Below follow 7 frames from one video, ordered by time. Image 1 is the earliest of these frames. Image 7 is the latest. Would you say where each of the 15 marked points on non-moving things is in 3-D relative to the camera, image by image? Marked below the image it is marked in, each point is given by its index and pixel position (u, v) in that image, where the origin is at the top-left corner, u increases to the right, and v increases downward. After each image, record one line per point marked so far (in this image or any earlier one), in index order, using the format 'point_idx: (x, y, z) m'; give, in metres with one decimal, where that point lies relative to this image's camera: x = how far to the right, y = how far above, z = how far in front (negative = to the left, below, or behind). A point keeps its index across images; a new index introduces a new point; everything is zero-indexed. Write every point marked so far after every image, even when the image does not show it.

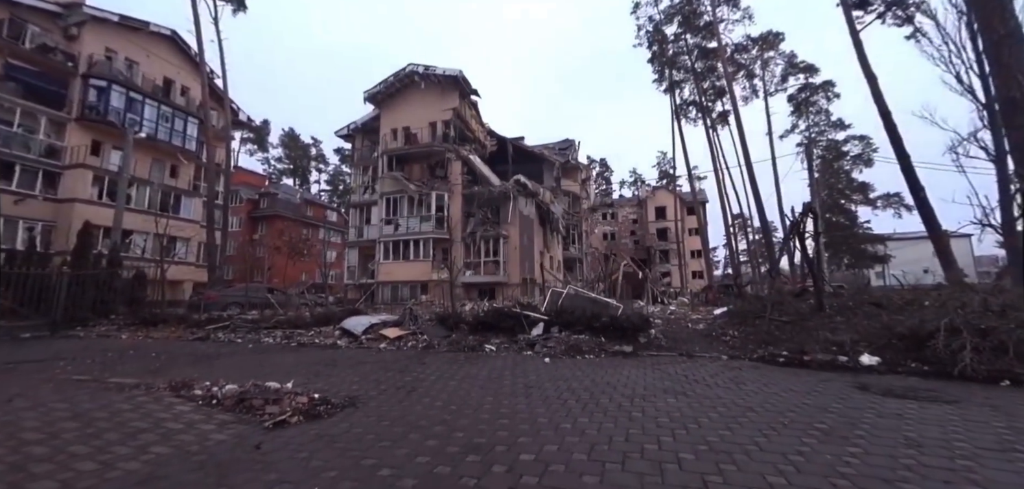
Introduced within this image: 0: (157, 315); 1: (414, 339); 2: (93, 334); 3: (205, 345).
0: (-12.0, -2.4, +13.5) m
1: (-2.1, -2.0, +8.4) m
2: (-12.9, -2.8, +12.5) m
3: (-7.1, -2.3, +9.2) m
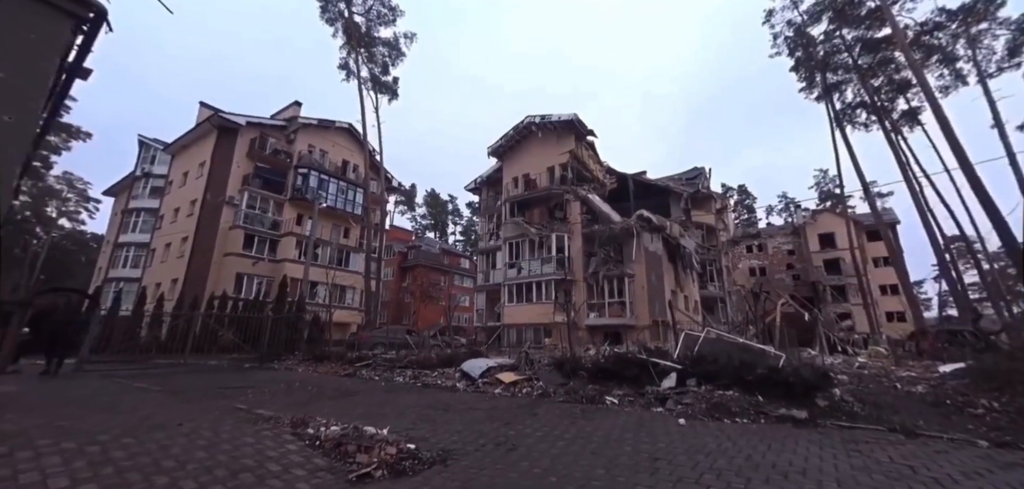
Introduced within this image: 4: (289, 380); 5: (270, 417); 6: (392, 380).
0: (-7.5, -4.3, +15.7) m
1: (+0.3, -2.8, +7.9) m
2: (-8.7, -4.6, +15.0) m
3: (-4.1, -3.5, +10.2) m
4: (-6.3, -3.8, +11.1) m
5: (-2.8, -2.0, +4.6) m
6: (-3.1, -3.4, +10.1) m
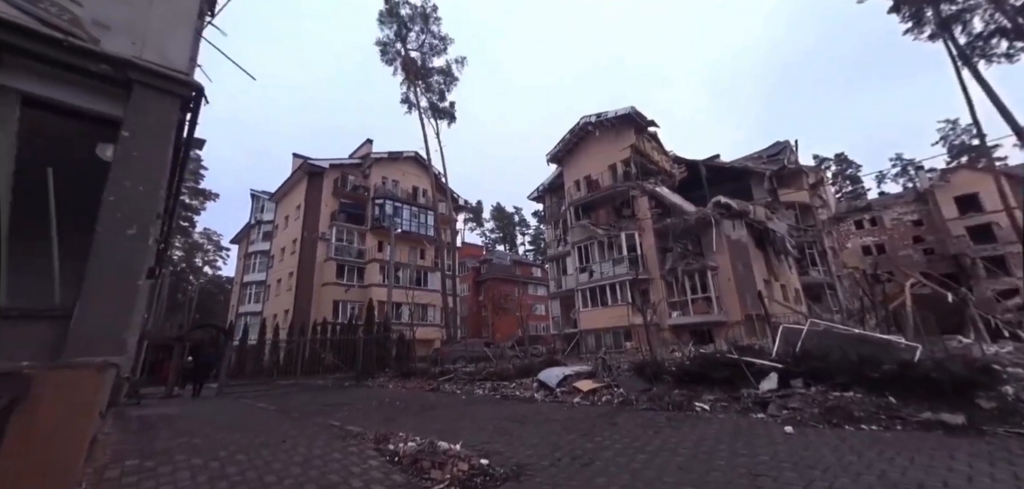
0: (-4.3, -5.2, +16.5) m
1: (+1.9, -2.8, +7.5) m
2: (-5.5, -5.6, +16.0) m
3: (-2.0, -4.0, +10.5) m
4: (-3.9, -4.5, +11.8) m
5: (-1.9, -2.3, +4.8) m
6: (-1.0, -3.8, +10.3) m
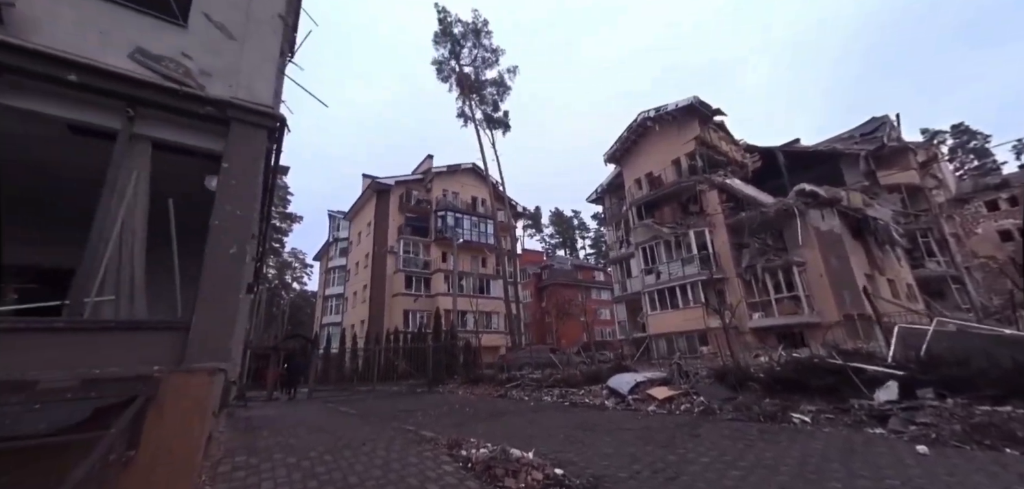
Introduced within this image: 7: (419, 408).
0: (-1.5, -5.5, +16.8) m
1: (+3.1, -2.8, +7.0) m
2: (-2.7, -6.1, +16.5) m
3: (-0.2, -4.2, +10.5) m
4: (-1.9, -4.8, +12.1) m
5: (-1.0, -2.4, +4.9) m
6: (+0.7, -4.0, +10.2) m
7: (-2.6, -4.6, +11.0) m
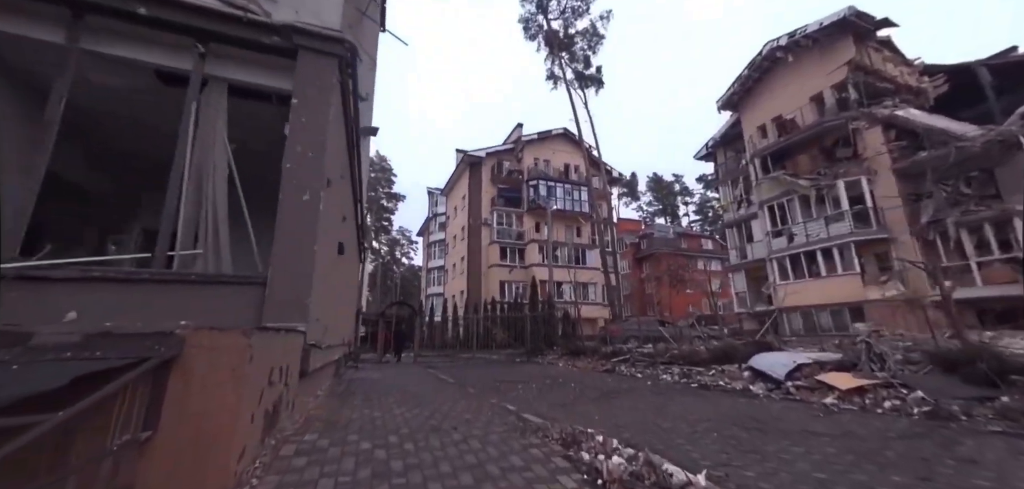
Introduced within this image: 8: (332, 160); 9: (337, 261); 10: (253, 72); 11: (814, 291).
0: (+2.6, -4.1, +15.7) m
1: (+4.8, -1.9, +5.0) m
2: (+1.3, -4.6, +15.7) m
3: (+2.4, -3.1, +9.3) m
4: (+1.1, -3.7, +11.2) m
5: (+0.2, -1.8, +3.9) m
6: (+3.2, -2.9, +8.7) m
7: (+0.2, -3.5, +10.3) m
8: (-2.3, +1.1, +5.1) m
9: (-2.9, -0.3, +6.5) m
10: (-3.2, +2.1, +4.8) m
11: (+13.5, -2.0, +17.6) m
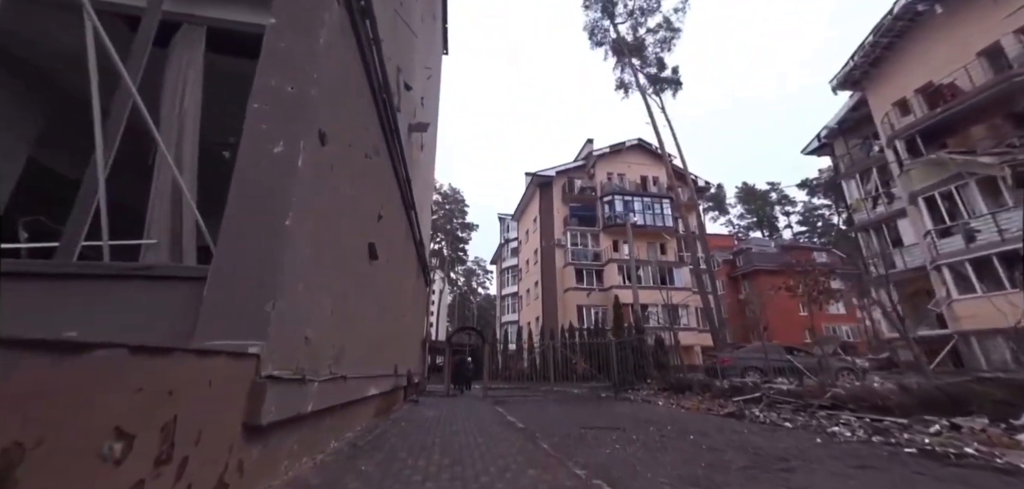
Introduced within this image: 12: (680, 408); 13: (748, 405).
0: (+5.4, -4.4, +12.7) m
1: (+5.4, -1.4, +2.0) m
2: (+4.1, -5.0, +12.9) m
3: (+3.9, -3.0, +6.5) m
4: (+3.1, -3.8, +8.6) m
5: (+0.8, -1.4, +1.7) m
6: (+4.6, -2.7, +5.8) m
7: (+1.9, -3.6, +7.9) m
8: (-1.6, +1.2, +3.5) m
9: (-1.9, -0.3, +5.0) m
10: (-2.5, +2.2, +3.5) m
11: (+16.3, -1.9, +12.7) m
12: (+4.2, -4.1, +9.9) m
13: (+5.1, -3.5, +8.6) m
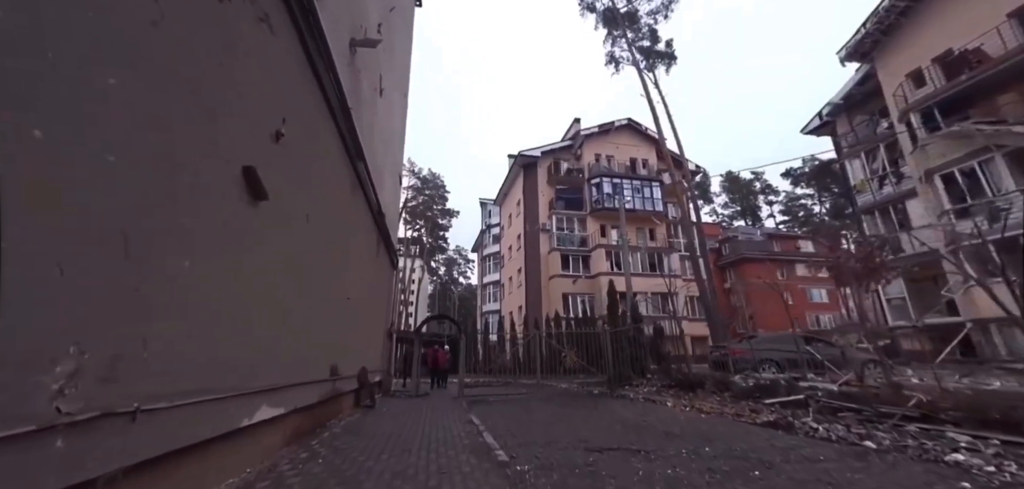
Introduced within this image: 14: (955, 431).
0: (+4.9, -3.6, +10.9) m
1: (+5.4, -0.9, +0.1) m
2: (+3.6, -4.2, +11.0) m
3: (+3.7, -2.4, +4.6) m
4: (+2.7, -3.1, +6.7) m
5: (+0.8, -0.9, -0.3) m
6: (+4.4, -2.2, +3.9) m
7: (+1.6, -2.9, +5.9) m
8: (-1.7, +1.8, +1.3) m
9: (-2.0, +0.3, +2.8) m
10: (-2.6, +2.8, +1.2) m
11: (+15.8, -1.2, +11.3) m
12: (+3.8, -3.4, +8.0) m
13: (+4.8, -2.8, +6.7) m
14: (+5.4, -2.2, +4.8) m
